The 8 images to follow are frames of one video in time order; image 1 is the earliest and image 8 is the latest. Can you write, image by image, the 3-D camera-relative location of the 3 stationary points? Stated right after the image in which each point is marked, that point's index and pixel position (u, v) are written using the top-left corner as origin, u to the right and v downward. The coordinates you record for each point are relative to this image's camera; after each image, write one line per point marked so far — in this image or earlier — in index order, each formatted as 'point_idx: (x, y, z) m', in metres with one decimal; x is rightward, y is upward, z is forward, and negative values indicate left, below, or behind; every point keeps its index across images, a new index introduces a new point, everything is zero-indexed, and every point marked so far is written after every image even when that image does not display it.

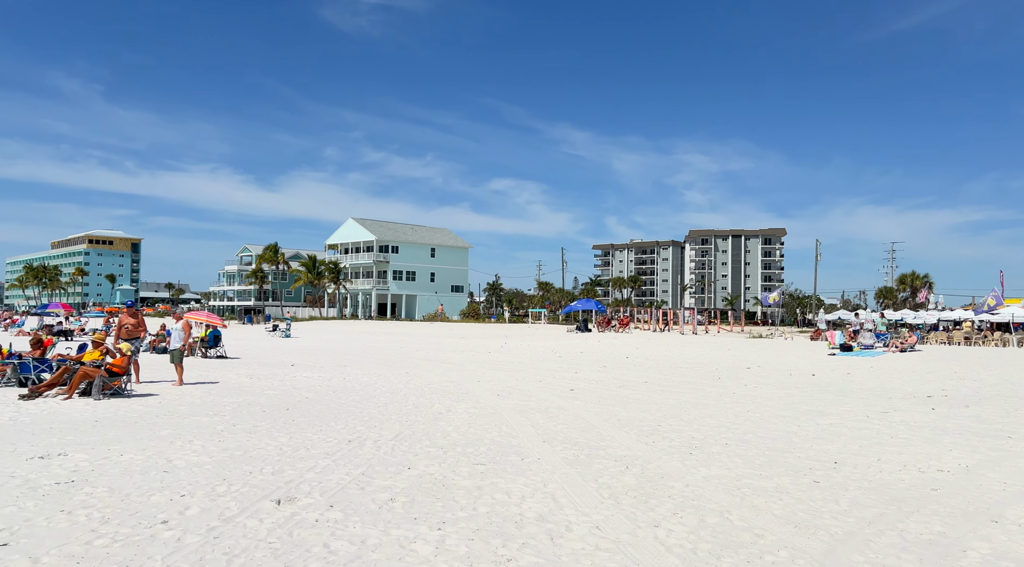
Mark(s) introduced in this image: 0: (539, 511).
0: (+0.2, -1.7, +5.3) m
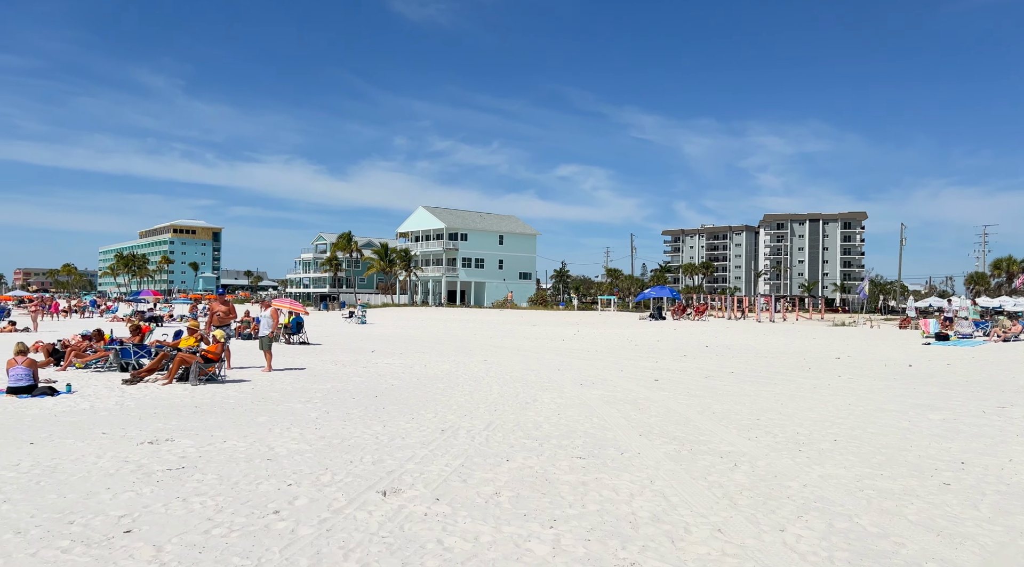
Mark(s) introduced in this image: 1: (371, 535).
0: (+1.0, -1.6, +5.1) m
1: (-0.9, -1.6, +4.6) m
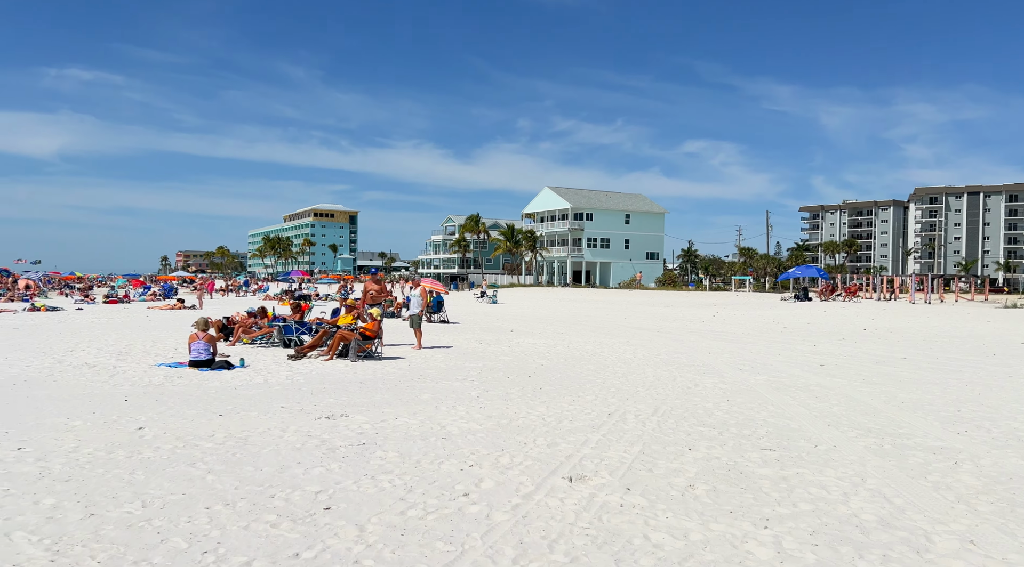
0: (+2.3, -1.4, +4.6) m
1: (+0.4, -1.4, +4.4) m
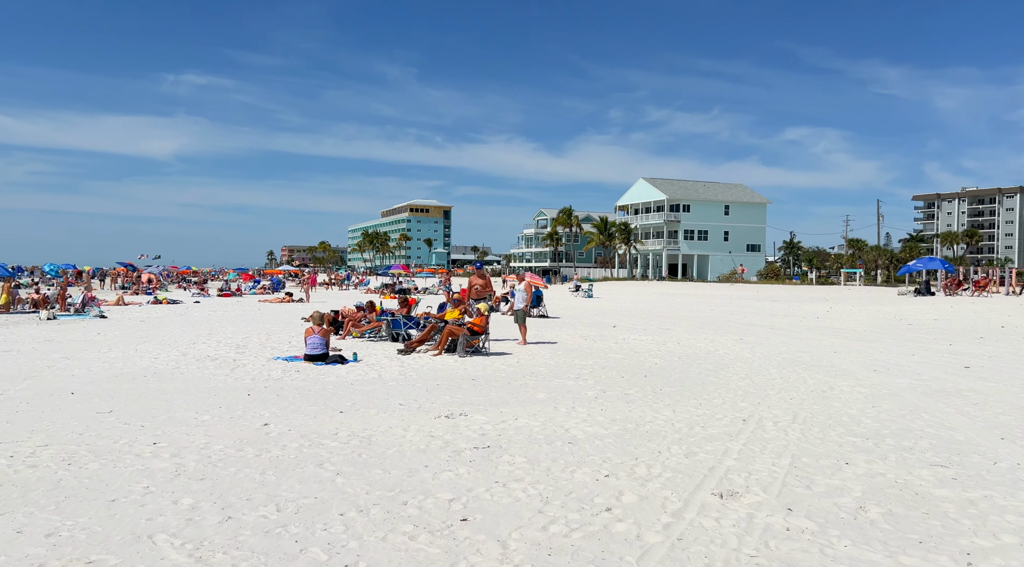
0: (+3.1, -1.4, +3.9) m
1: (+1.2, -1.4, +3.9) m
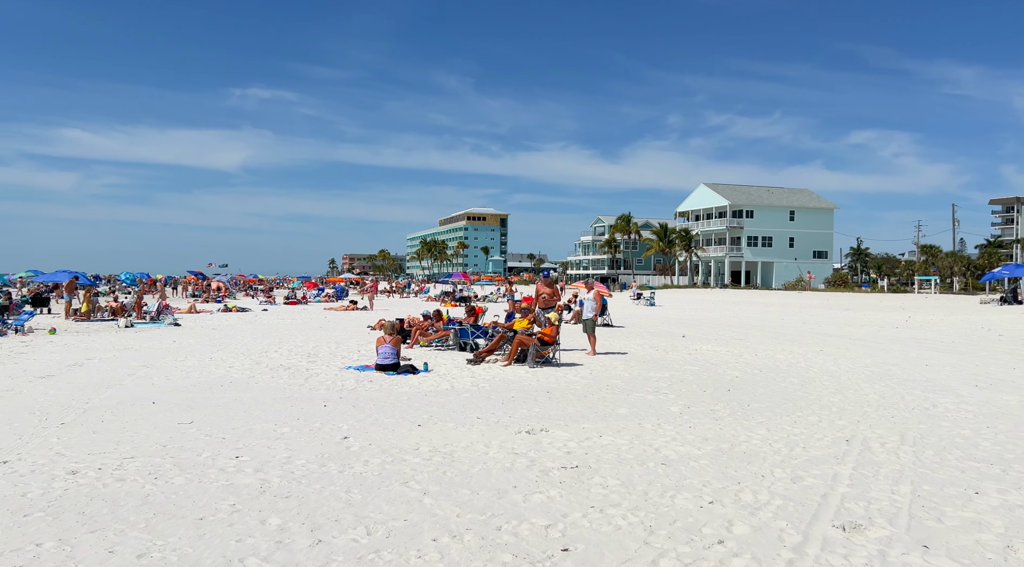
0: (+3.6, -1.5, +3.3) m
1: (+1.7, -1.5, +3.5) m
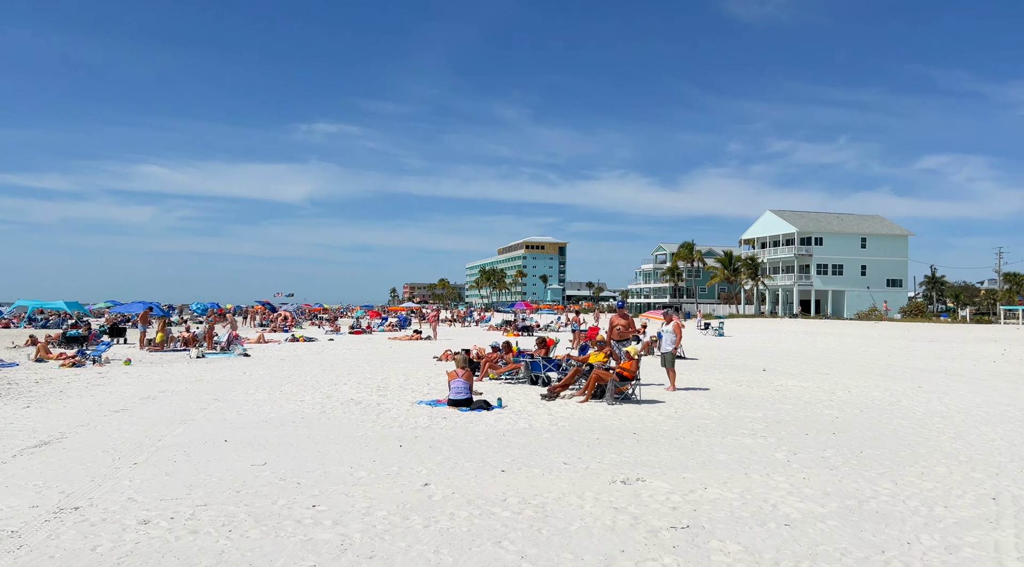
0: (+4.2, -1.6, +2.4) m
1: (+2.3, -1.7, +2.8) m
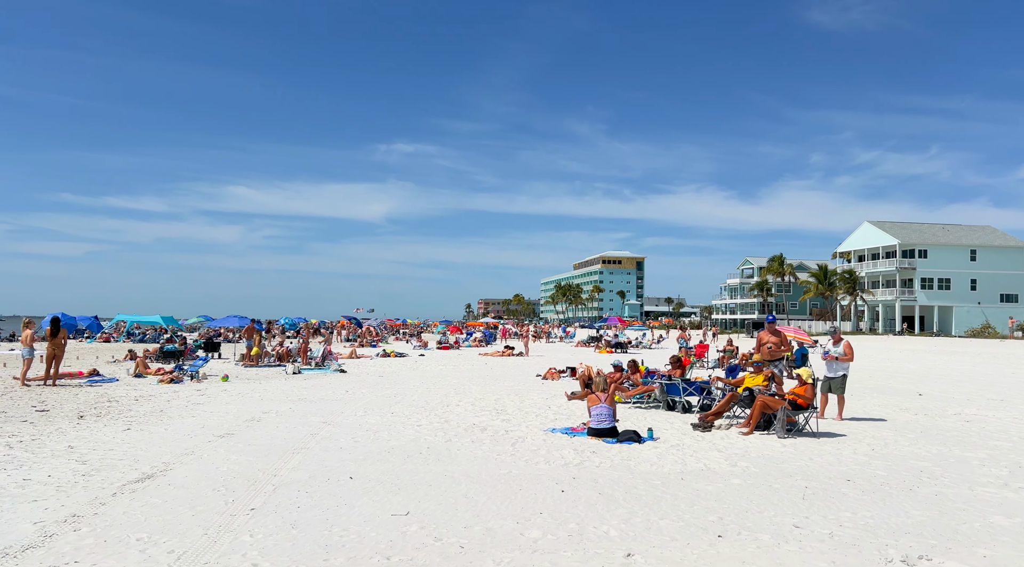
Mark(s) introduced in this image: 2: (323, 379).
0: (+5.3, -1.6, +0.3) m
1: (+3.5, -1.6, +0.8) m
2: (-5.0, -2.5, +19.4) m
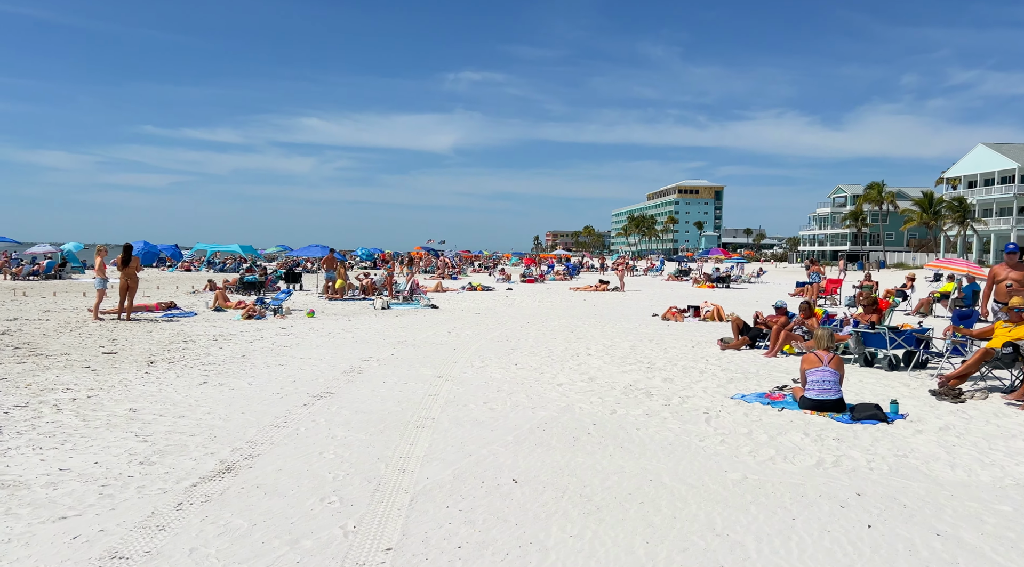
0: (+6.3, -1.7, -2.8) m
1: (+4.5, -1.7, -2.0) m
2: (-2.3, -0.8, +17.2) m
